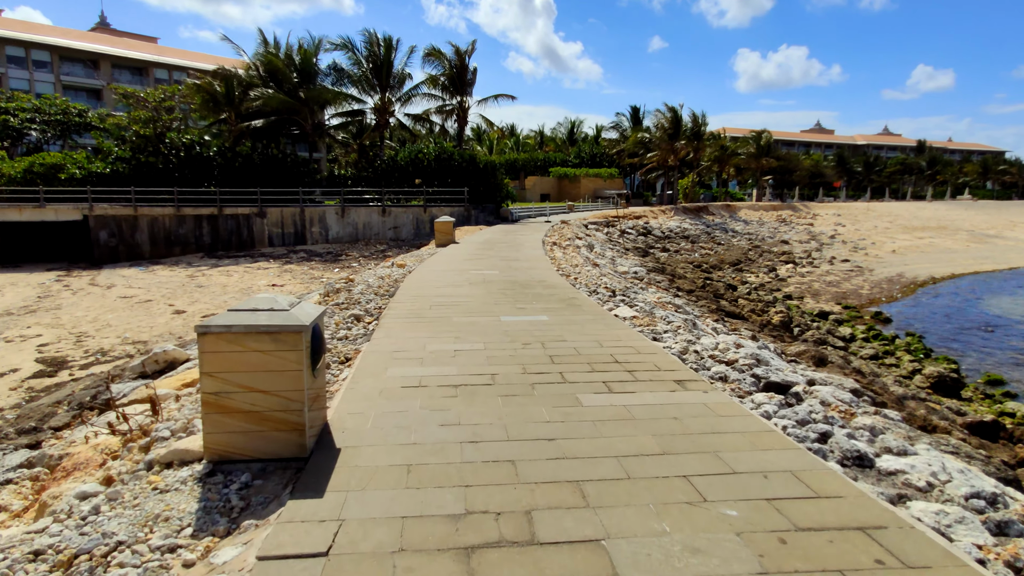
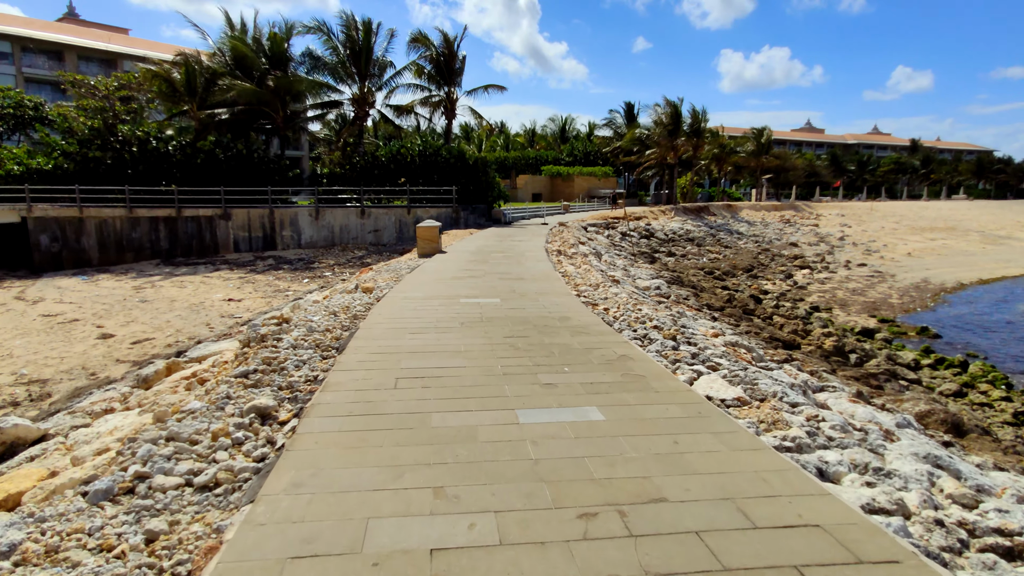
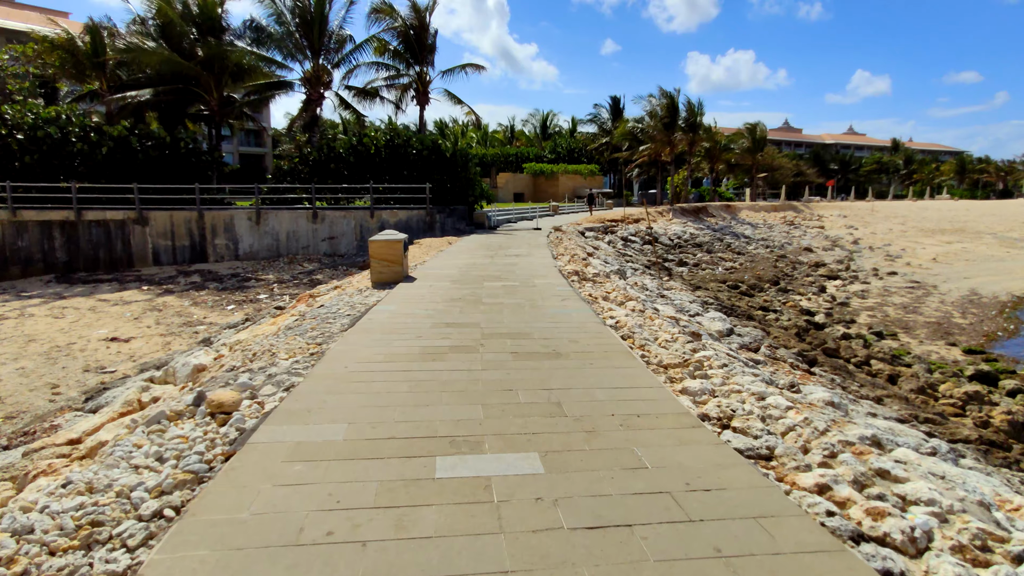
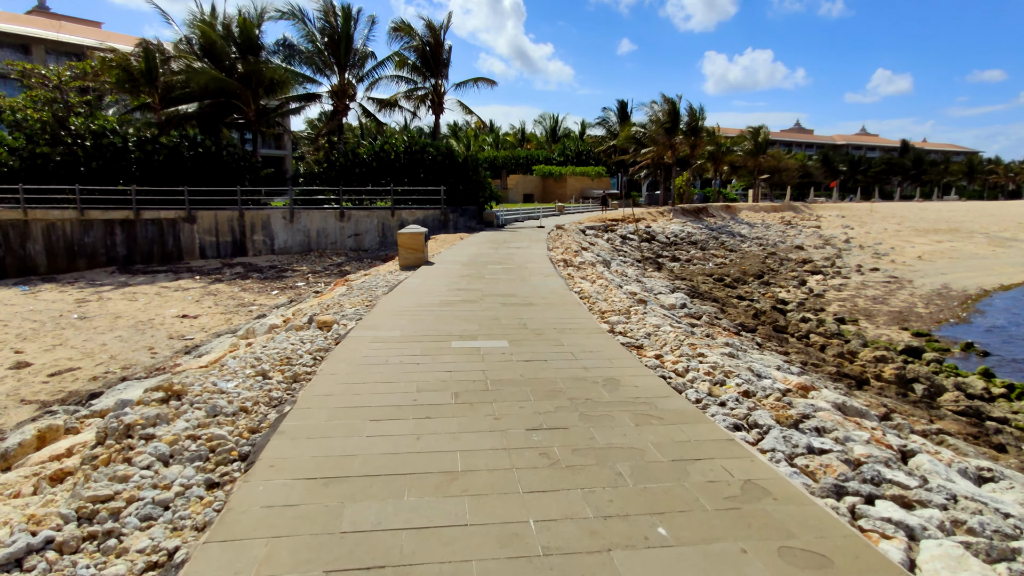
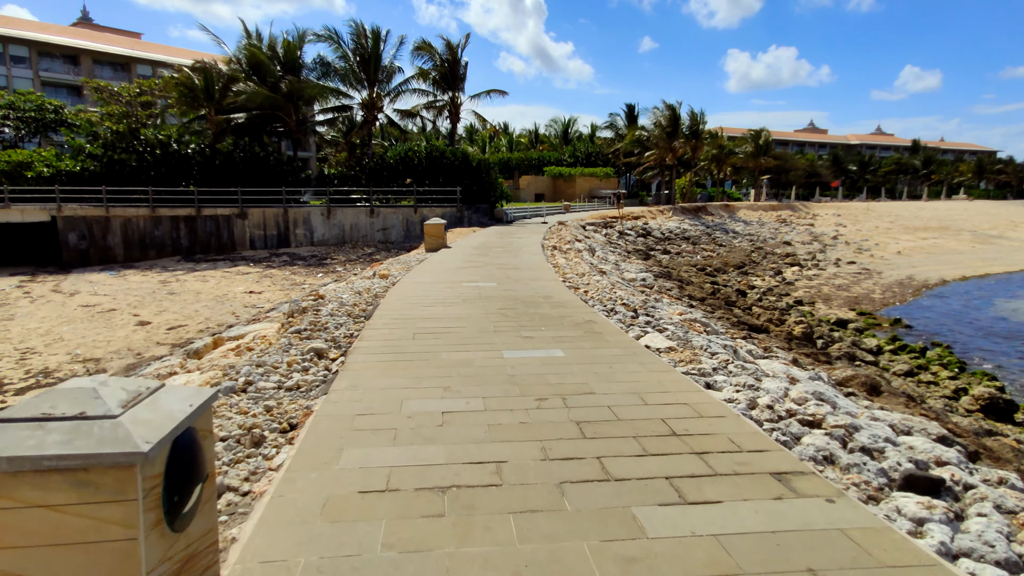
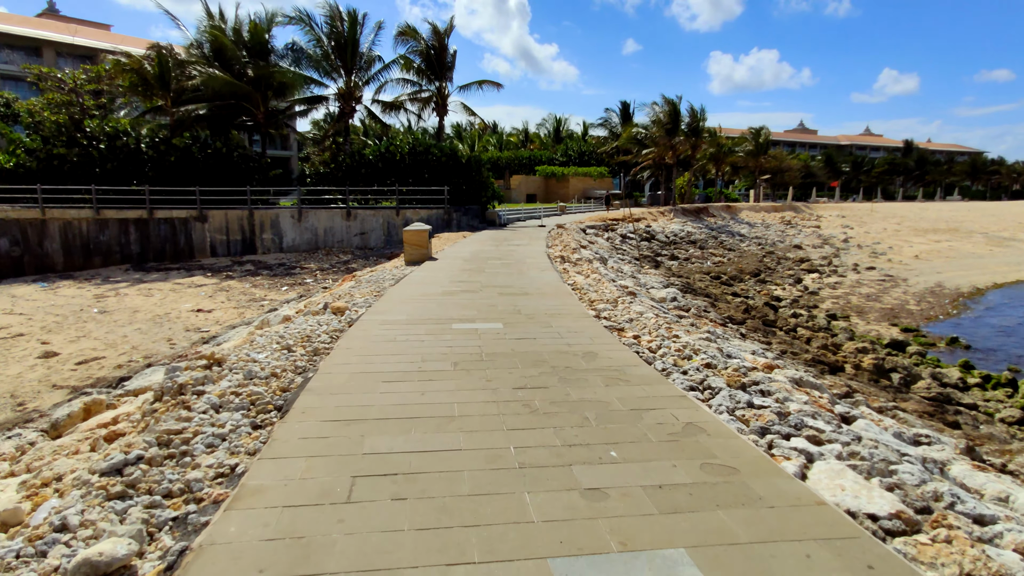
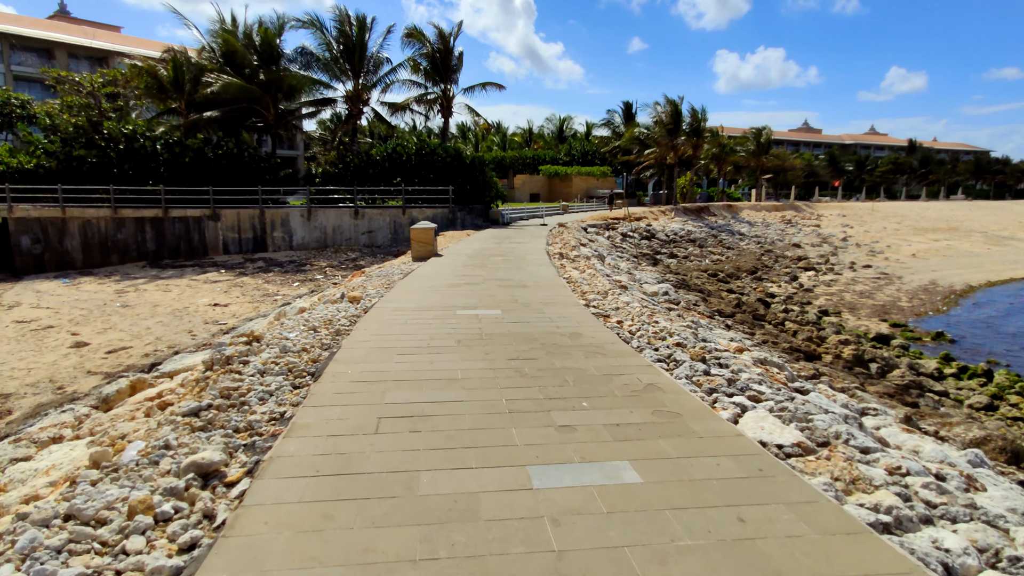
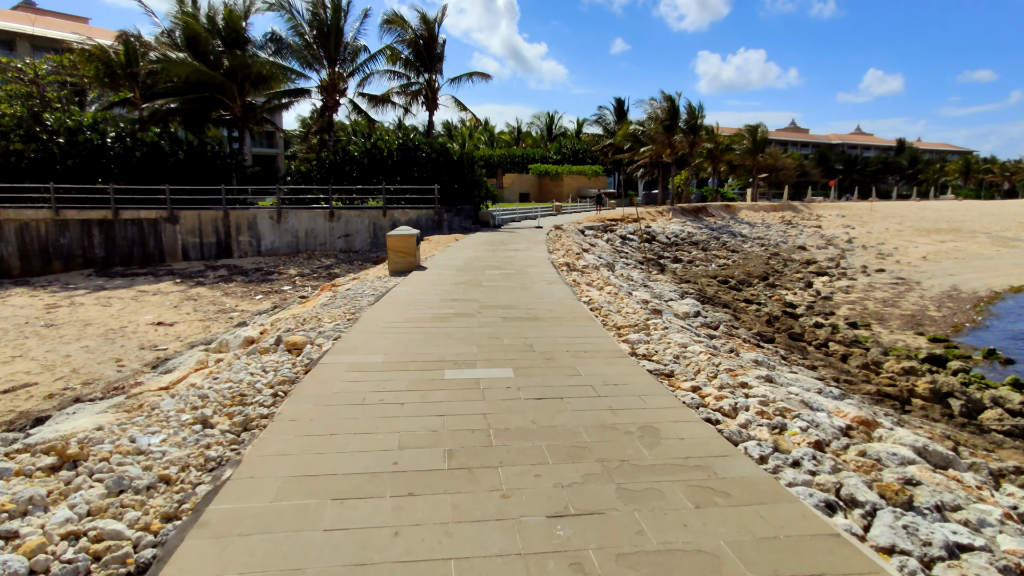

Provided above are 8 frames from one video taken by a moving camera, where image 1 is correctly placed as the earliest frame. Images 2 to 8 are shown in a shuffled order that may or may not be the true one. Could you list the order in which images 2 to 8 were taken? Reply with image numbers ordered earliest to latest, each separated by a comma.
5, 2, 7, 6, 4, 8, 3
